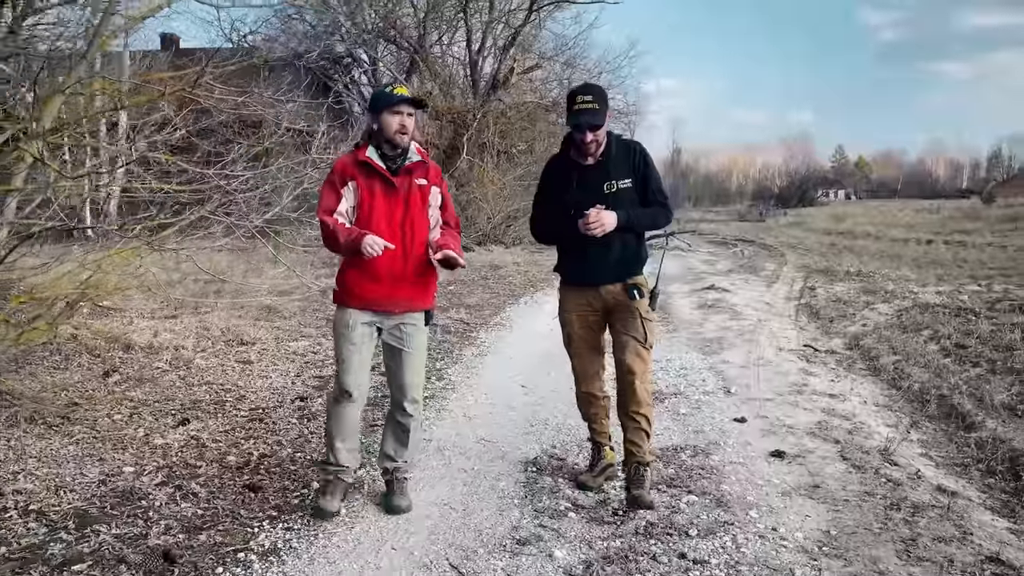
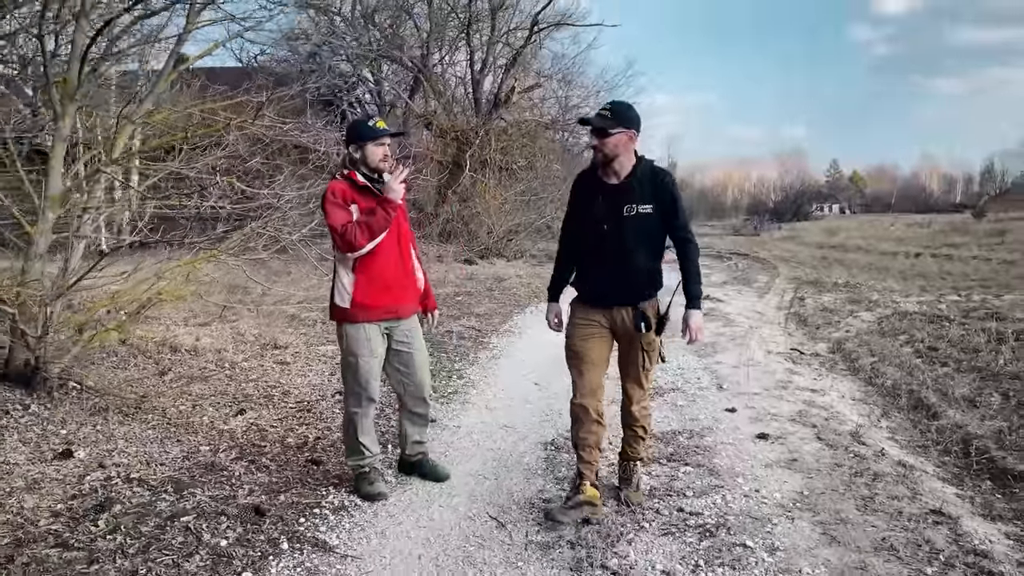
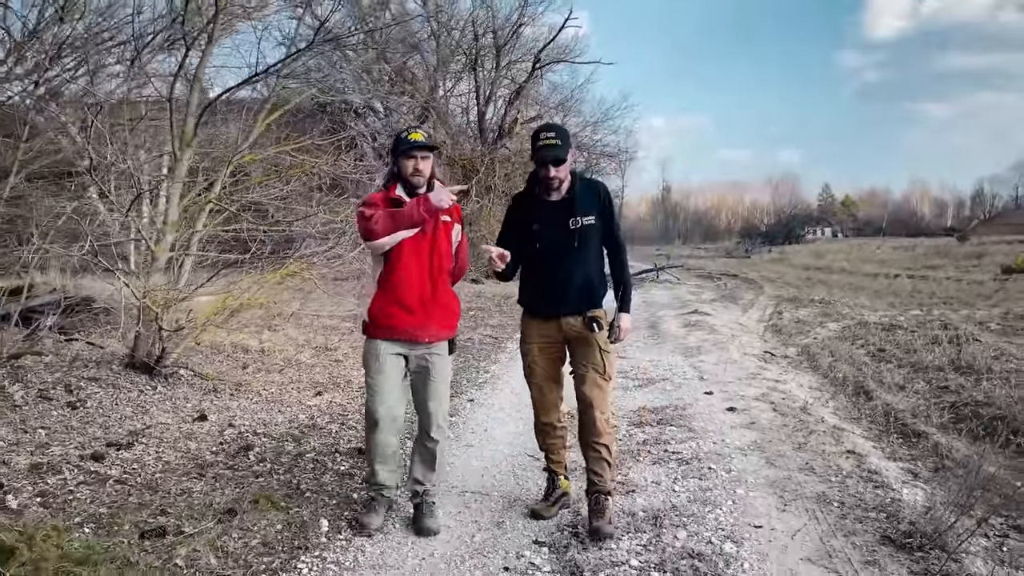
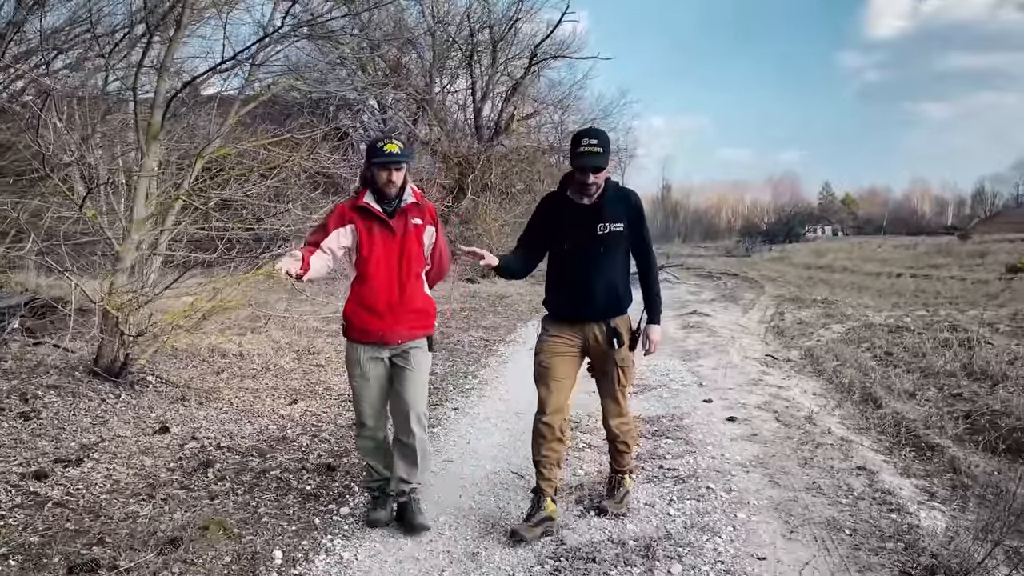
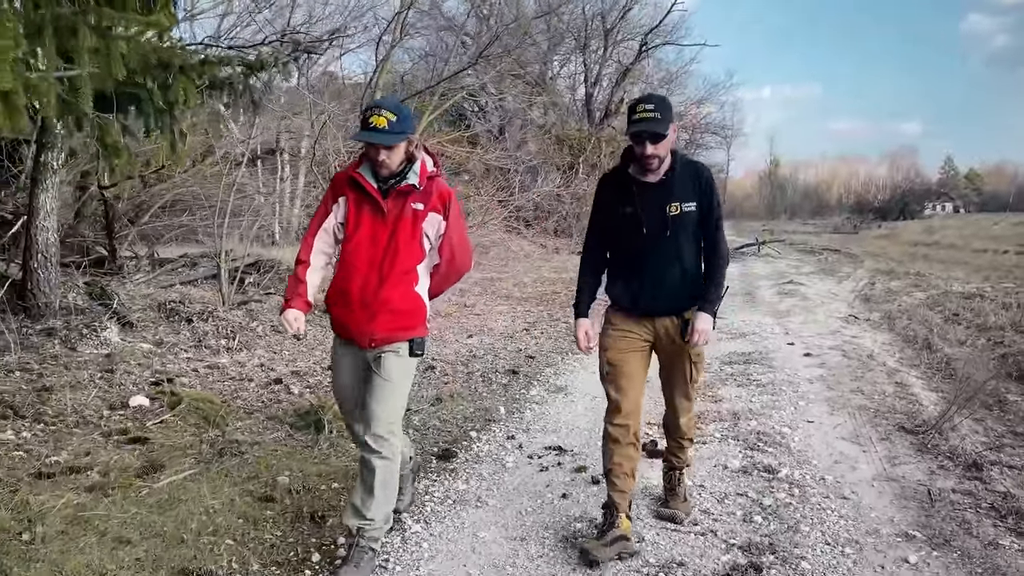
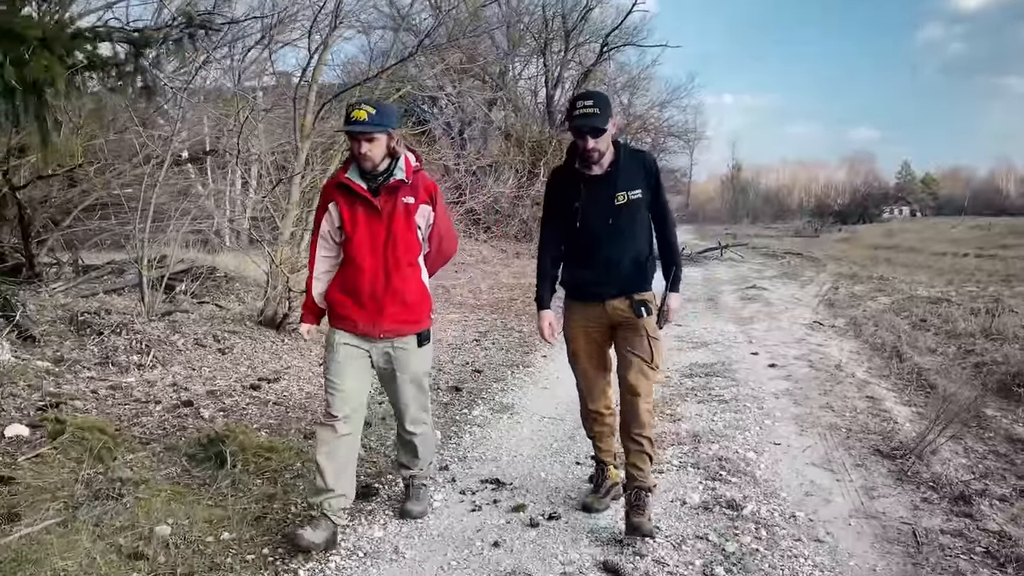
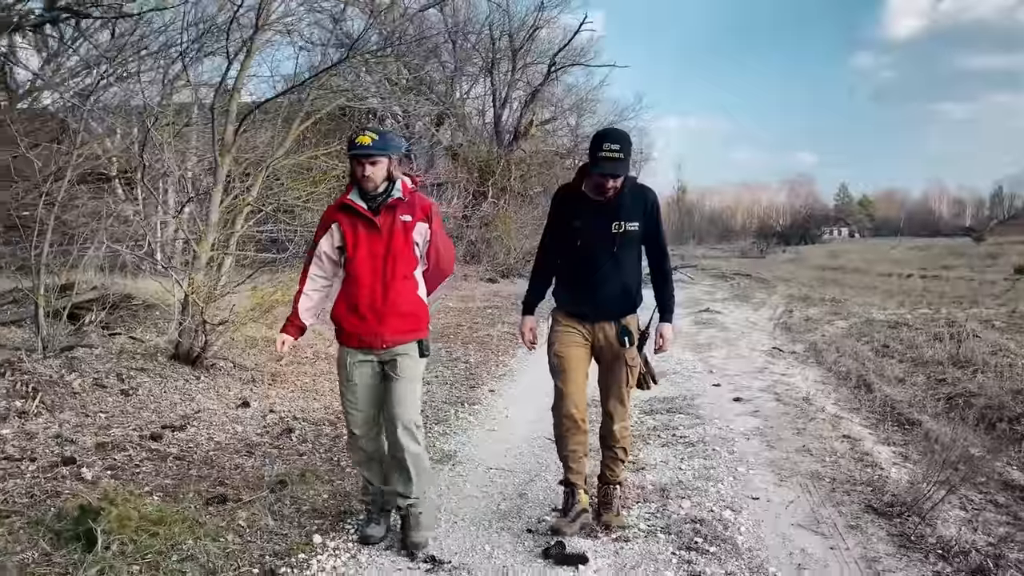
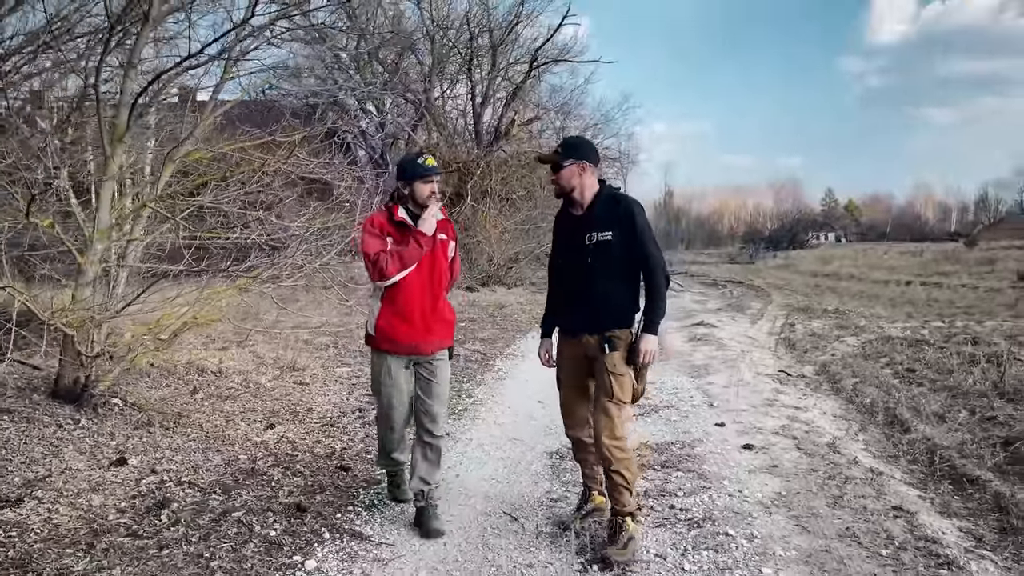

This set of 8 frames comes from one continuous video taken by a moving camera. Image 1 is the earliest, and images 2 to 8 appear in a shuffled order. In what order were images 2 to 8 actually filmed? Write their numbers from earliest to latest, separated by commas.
2, 8, 4, 3, 7, 6, 5
